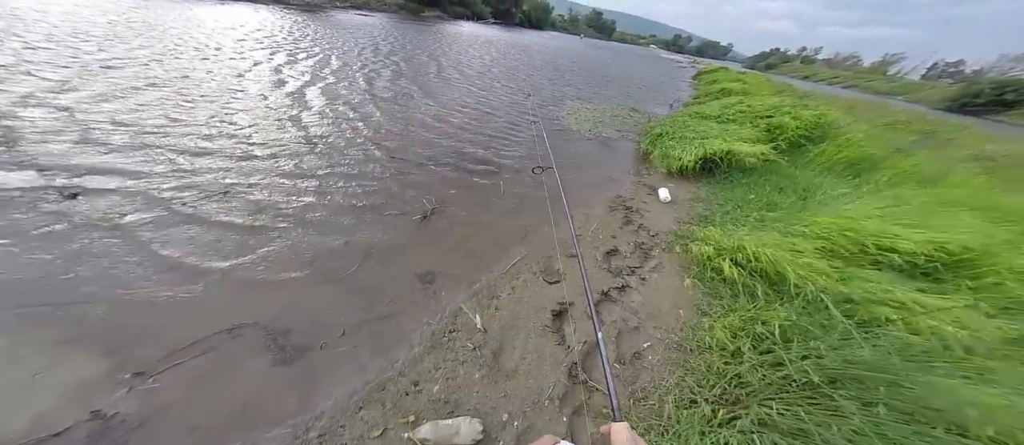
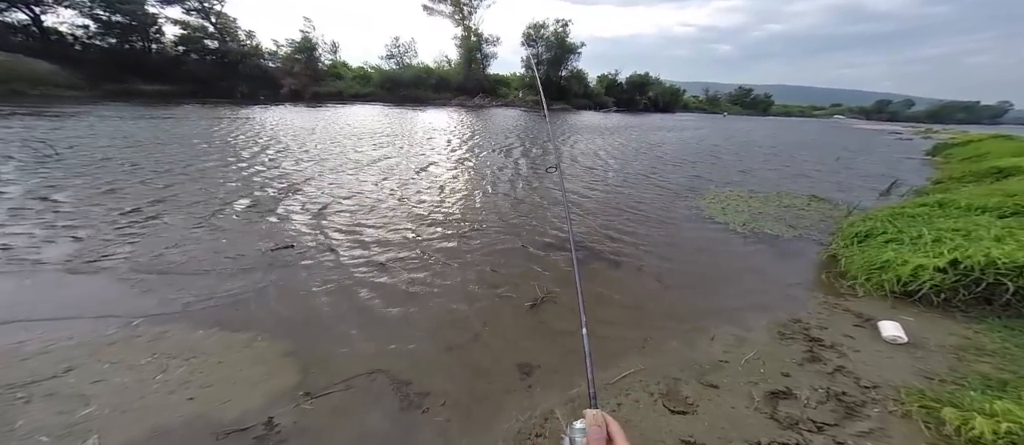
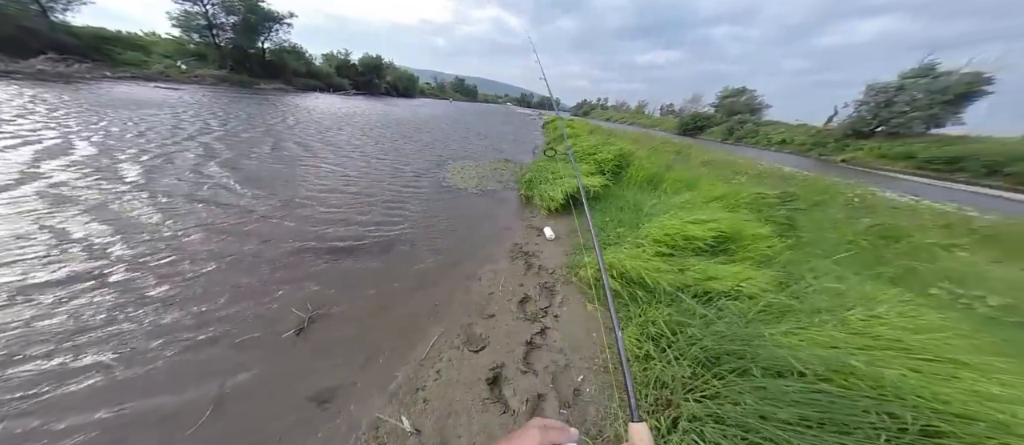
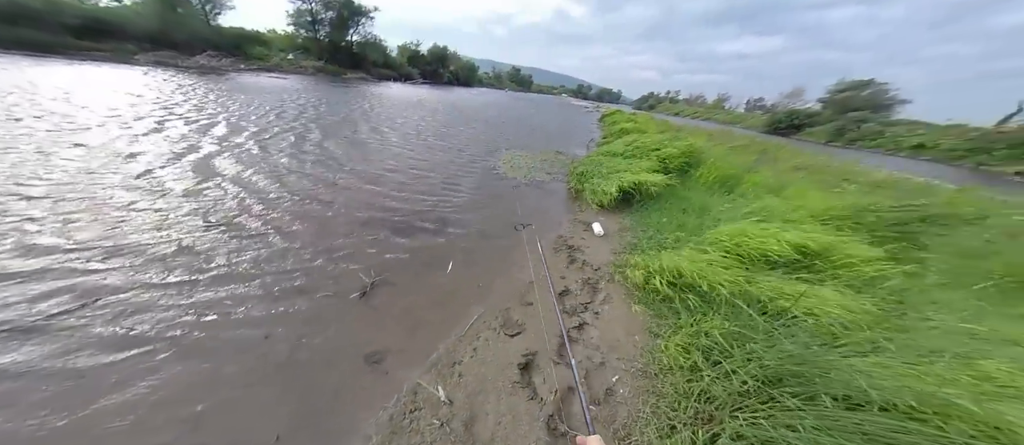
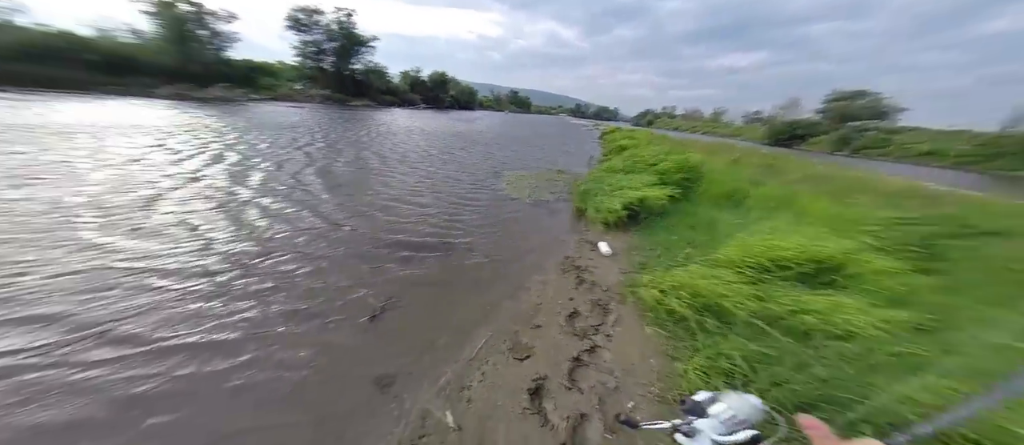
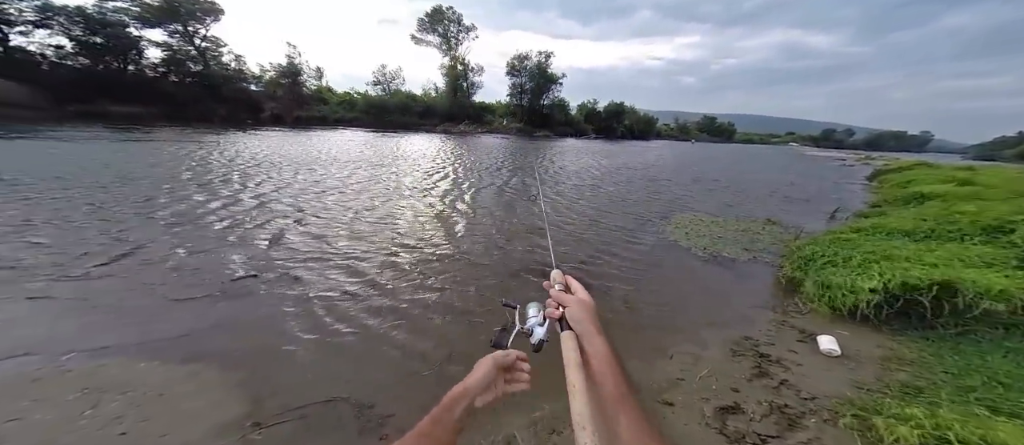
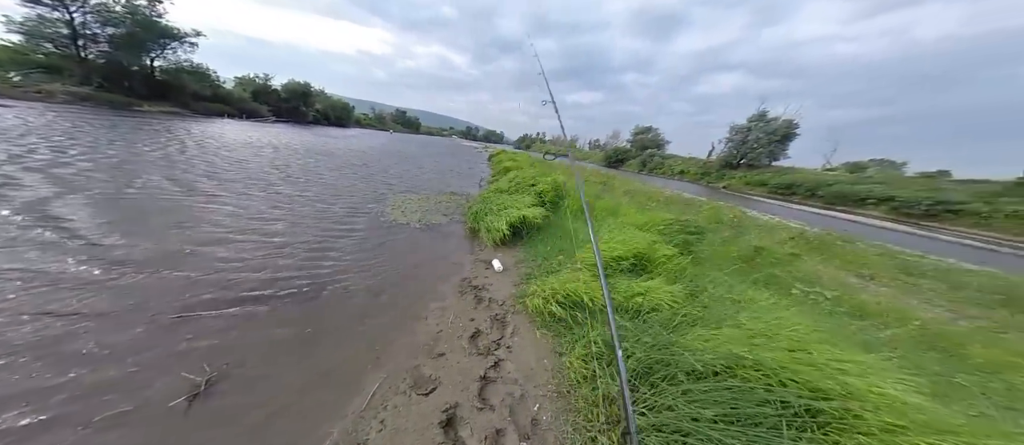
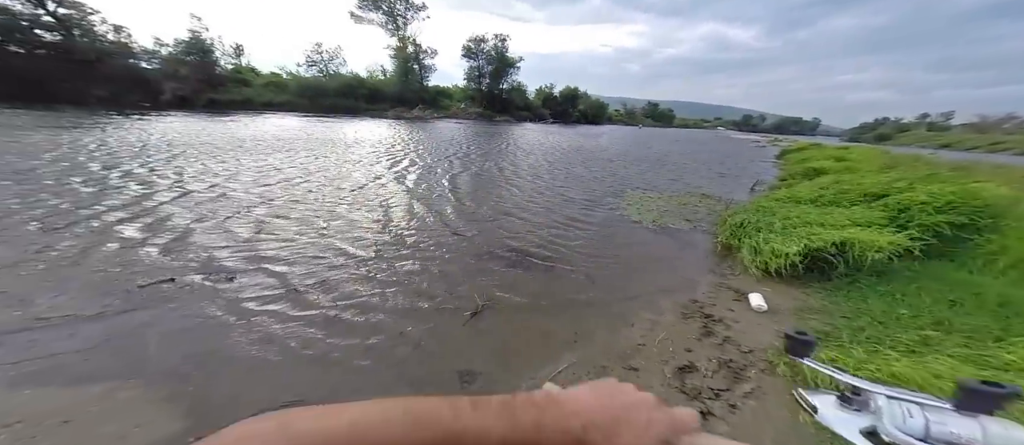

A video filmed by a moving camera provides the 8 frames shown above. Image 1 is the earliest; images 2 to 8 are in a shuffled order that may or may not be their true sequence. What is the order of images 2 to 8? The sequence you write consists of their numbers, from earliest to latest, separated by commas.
4, 3, 7, 5, 8, 6, 2
